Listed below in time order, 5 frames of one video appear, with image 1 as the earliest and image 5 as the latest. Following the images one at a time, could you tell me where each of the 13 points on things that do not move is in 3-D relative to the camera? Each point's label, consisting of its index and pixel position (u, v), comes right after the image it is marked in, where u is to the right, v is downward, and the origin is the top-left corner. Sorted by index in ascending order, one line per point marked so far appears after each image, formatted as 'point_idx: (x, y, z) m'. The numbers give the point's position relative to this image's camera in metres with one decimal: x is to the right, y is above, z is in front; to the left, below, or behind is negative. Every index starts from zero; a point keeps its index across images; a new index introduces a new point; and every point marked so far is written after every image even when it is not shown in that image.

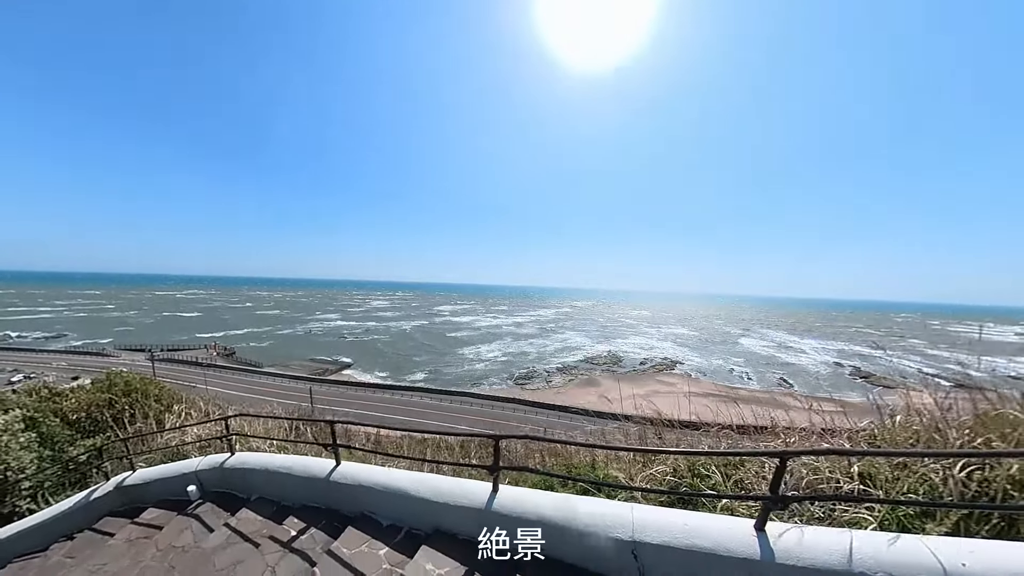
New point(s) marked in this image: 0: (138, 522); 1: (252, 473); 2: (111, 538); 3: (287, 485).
0: (-3.8, -2.4, +3.8) m
1: (-2.4, -1.8, +3.5) m
2: (-4.1, -2.5, +3.7) m
3: (-2.0, -1.7, +3.3) m
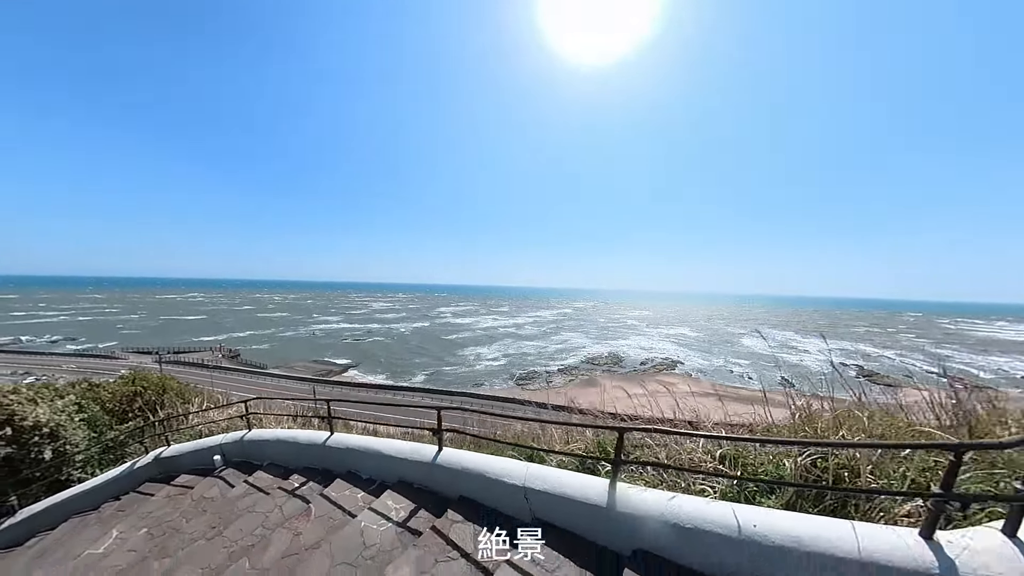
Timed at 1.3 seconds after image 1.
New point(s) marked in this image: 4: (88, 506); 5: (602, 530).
0: (-4.3, -2.5, +4.7) m
1: (-2.9, -1.9, +4.4) m
2: (-4.6, -2.7, +4.6) m
3: (-2.5, -1.9, +4.2) m
4: (-6.0, -3.1, +5.1) m
5: (+0.5, -1.4, +2.1) m
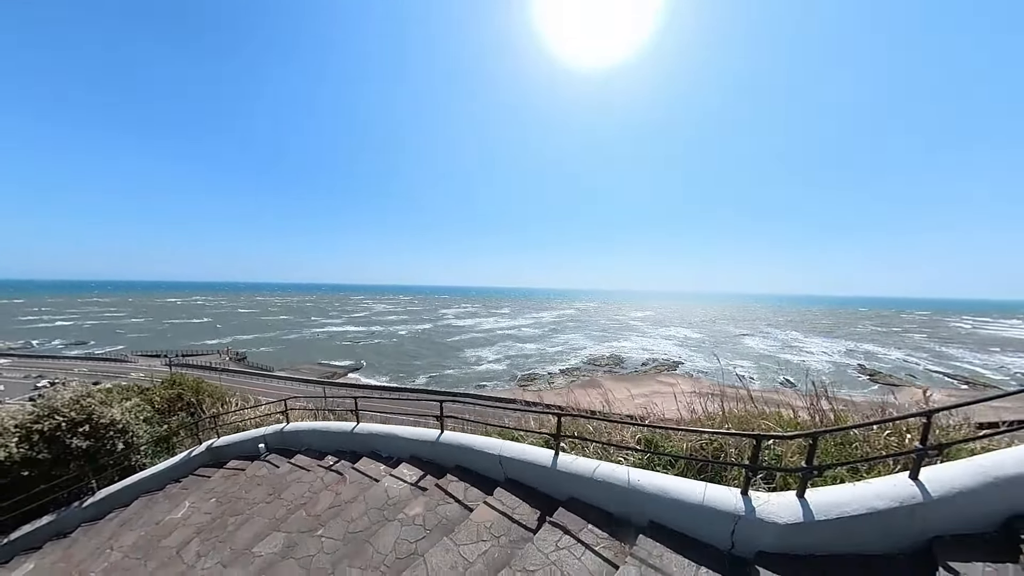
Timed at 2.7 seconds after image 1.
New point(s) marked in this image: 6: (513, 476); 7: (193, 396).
0: (-4.5, -2.9, +5.7) m
1: (-3.1, -2.2, +5.5) m
2: (-4.7, -3.0, +5.7) m
3: (-2.7, -2.2, +5.2) m
4: (-6.1, -3.4, +6.2) m
5: (+0.3, -1.7, +3.2) m
6: (0.0, -1.8, +3.4) m
7: (-7.9, -2.7, +9.1) m
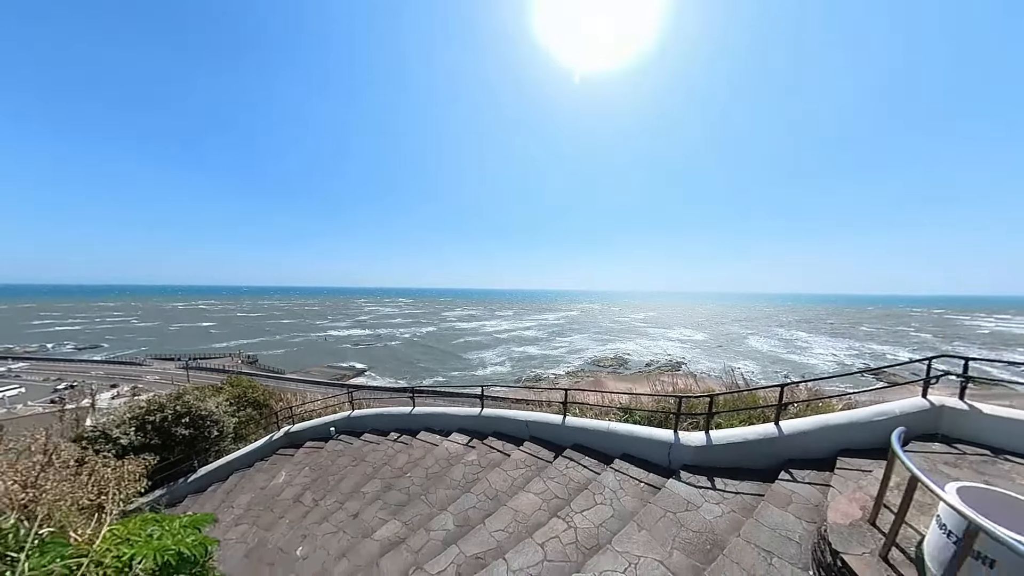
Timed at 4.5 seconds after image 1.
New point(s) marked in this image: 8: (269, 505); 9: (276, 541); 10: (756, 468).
0: (-4.1, -3.2, +7.4) m
1: (-2.8, -2.5, +7.1) m
2: (-4.4, -3.3, +7.3) m
3: (-2.3, -2.5, +6.8) m
4: (-5.8, -3.7, +7.8) m
5: (+0.6, -2.0, +4.7) m
6: (+0.3, -2.0, +5.0) m
7: (-7.5, -3.1, +10.7) m
8: (-3.9, -3.4, +5.8) m
9: (-2.9, -3.1, +4.4) m
10: (+2.5, -1.9, +3.8) m
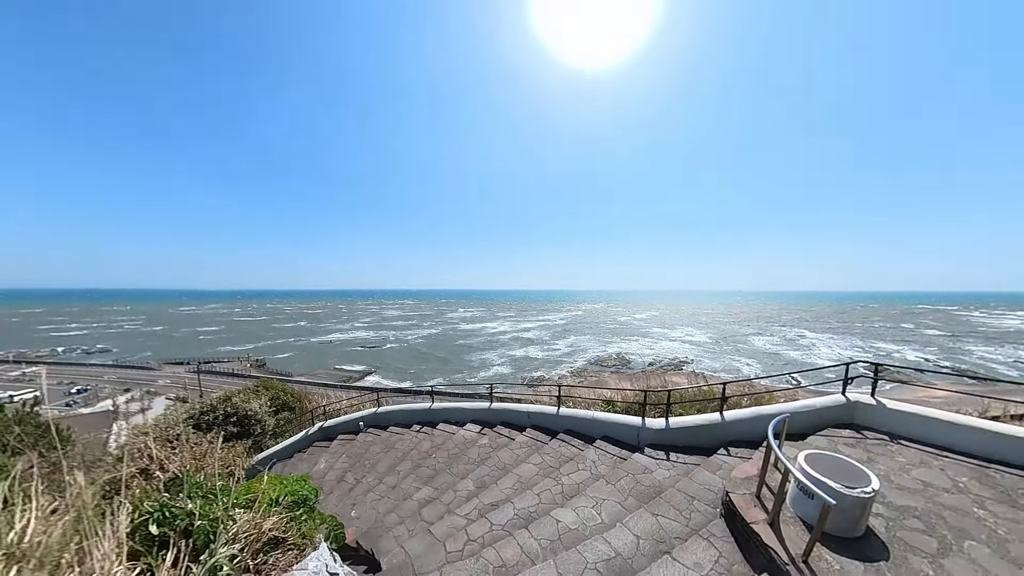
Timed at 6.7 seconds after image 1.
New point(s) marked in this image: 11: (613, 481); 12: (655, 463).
0: (-4.1, -3.5, +8.5) m
1: (-2.7, -2.8, +8.3) m
2: (-4.3, -3.6, +8.5) m
3: (-2.3, -2.8, +8.0) m
4: (-5.7, -4.1, +9.0) m
5: (+0.7, -2.2, +5.9) m
6: (+0.4, -2.3, +6.1) m
7: (-7.4, -3.4, +11.9) m
8: (-3.8, -3.8, +7.0) m
9: (-2.8, -3.4, +5.6) m
10: (+2.6, -2.1, +4.9) m
11: (+1.1, -2.1, +4.0) m
12: (+1.8, -2.1, +4.4) m
